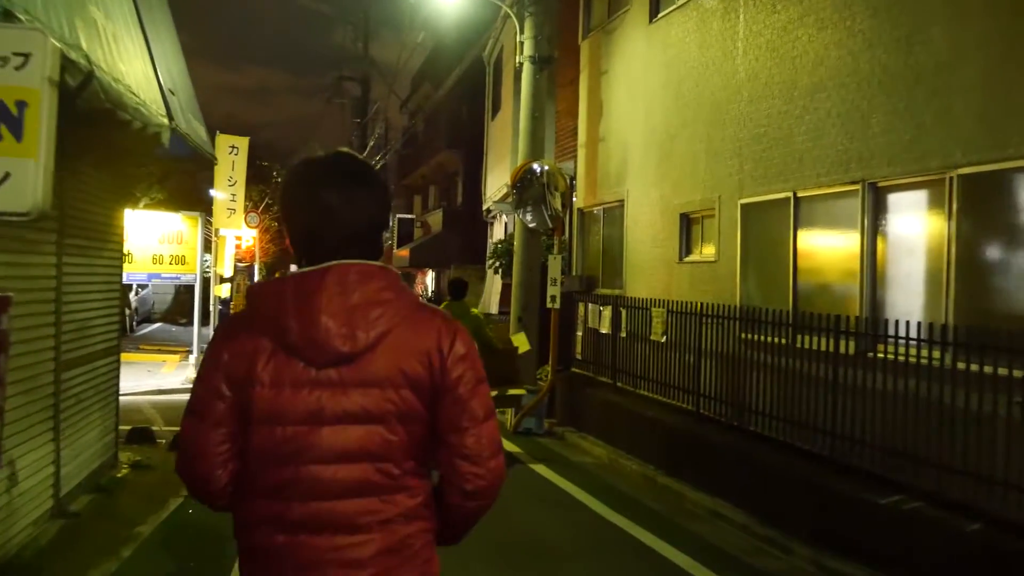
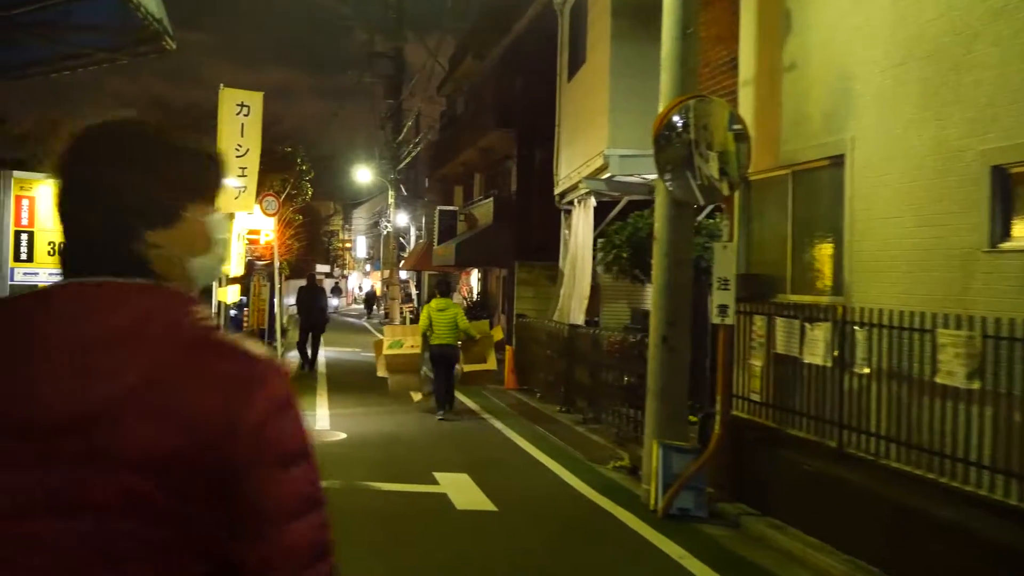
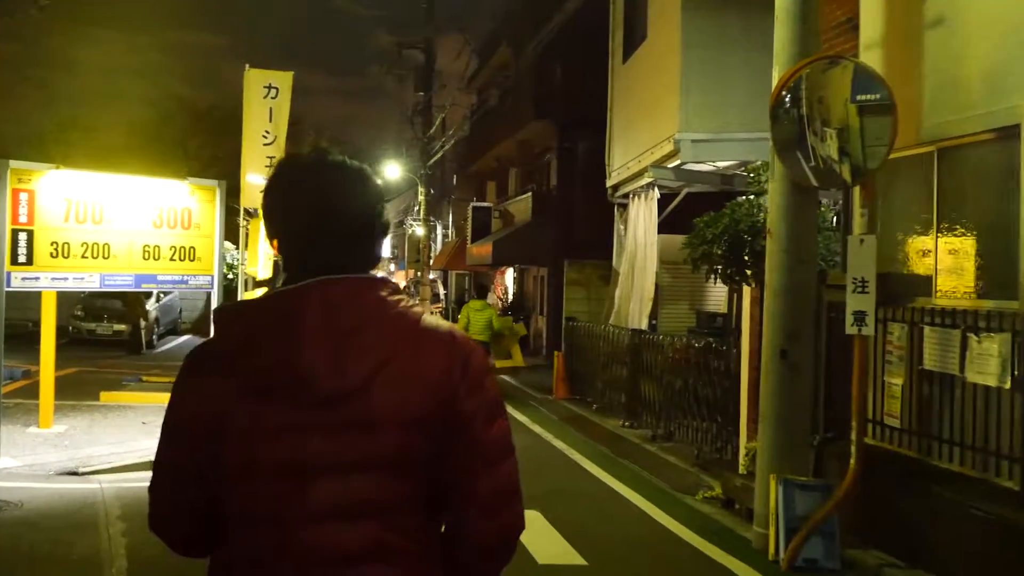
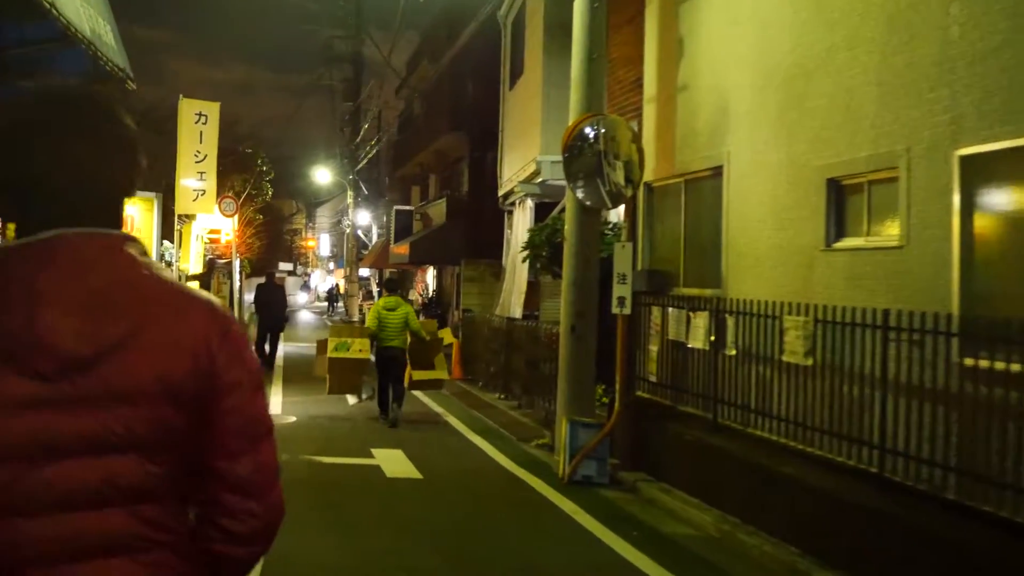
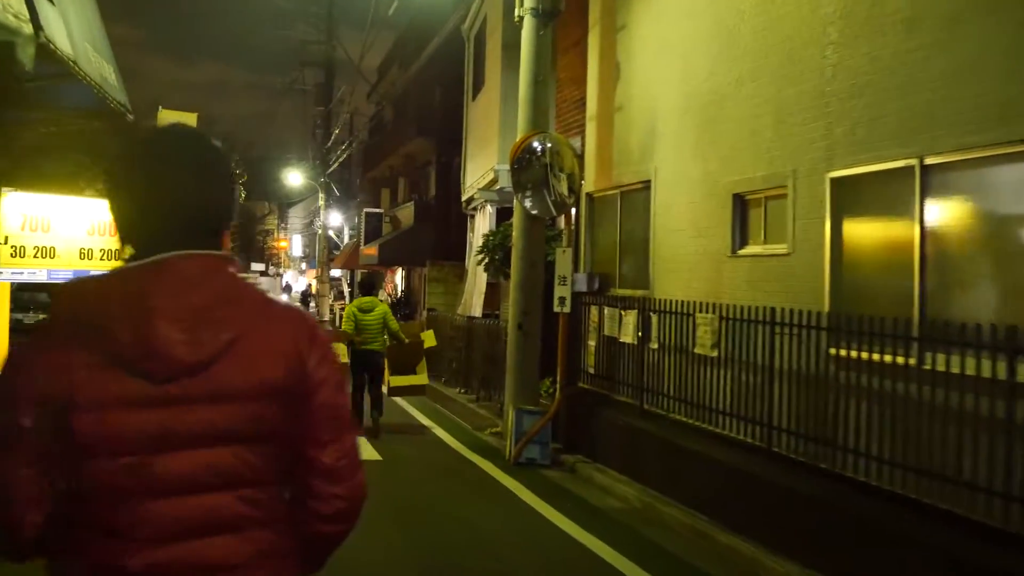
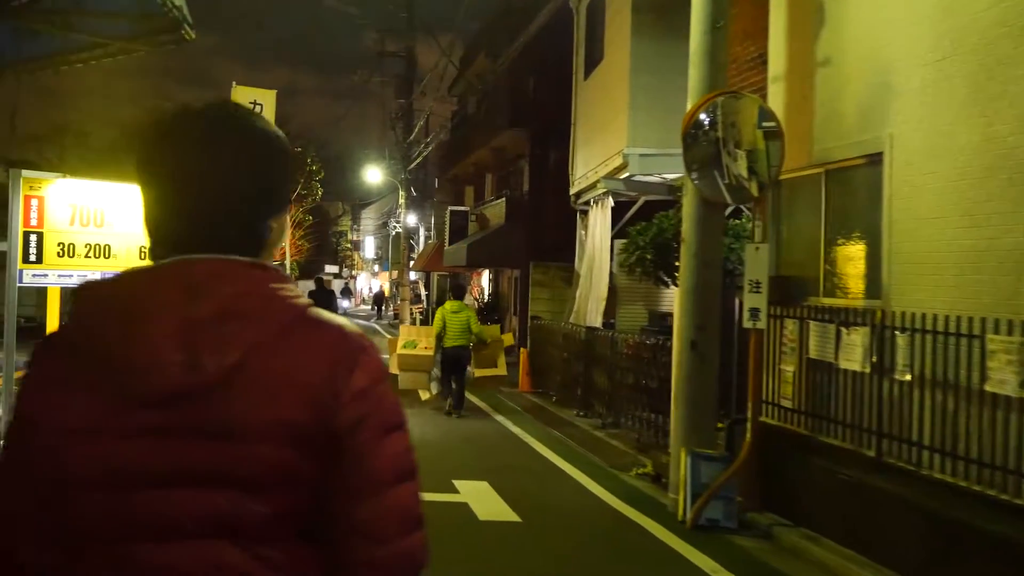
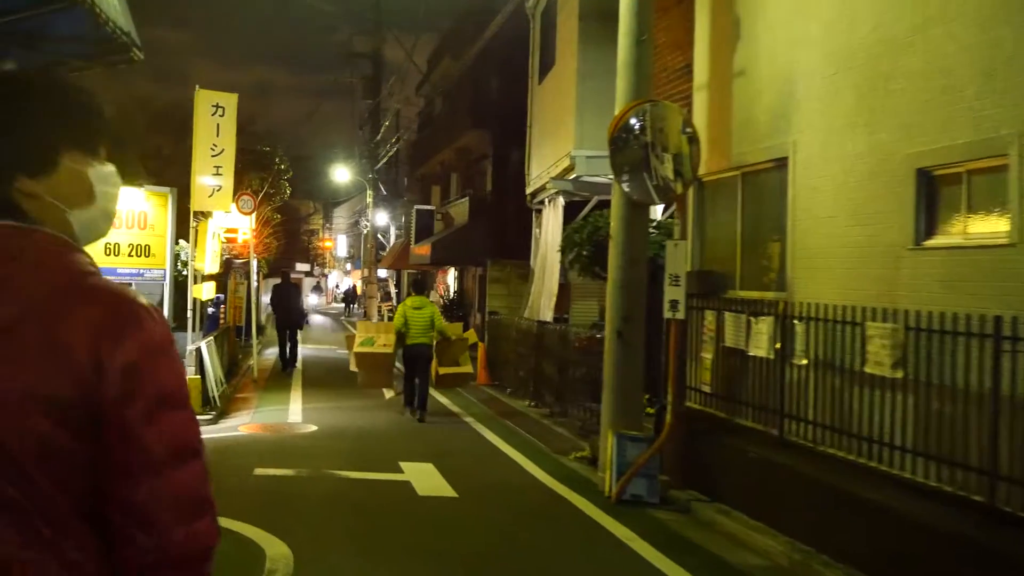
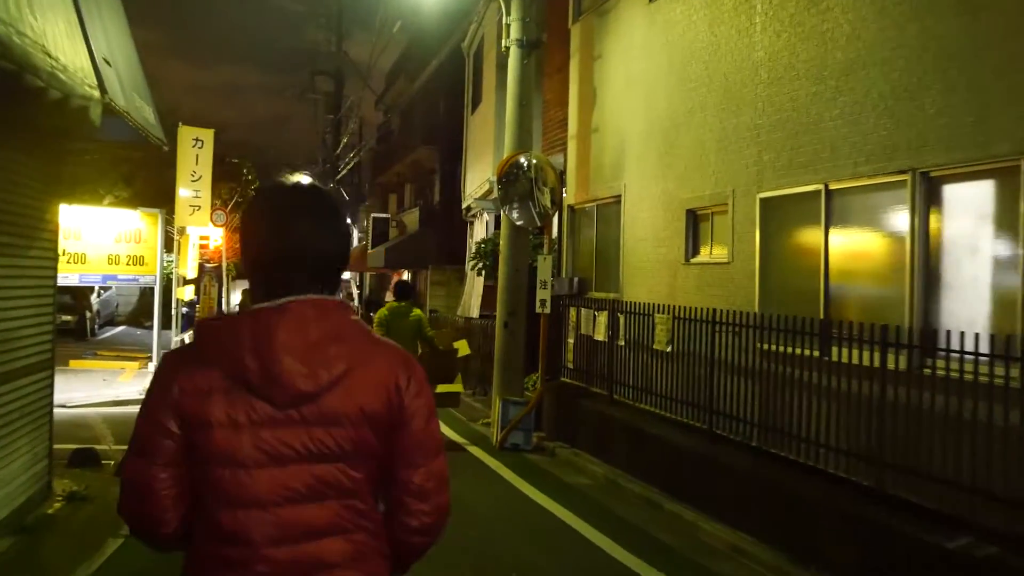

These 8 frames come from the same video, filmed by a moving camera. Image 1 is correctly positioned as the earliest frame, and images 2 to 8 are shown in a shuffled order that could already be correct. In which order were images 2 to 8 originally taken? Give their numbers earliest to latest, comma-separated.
8, 5, 4, 7, 2, 6, 3
